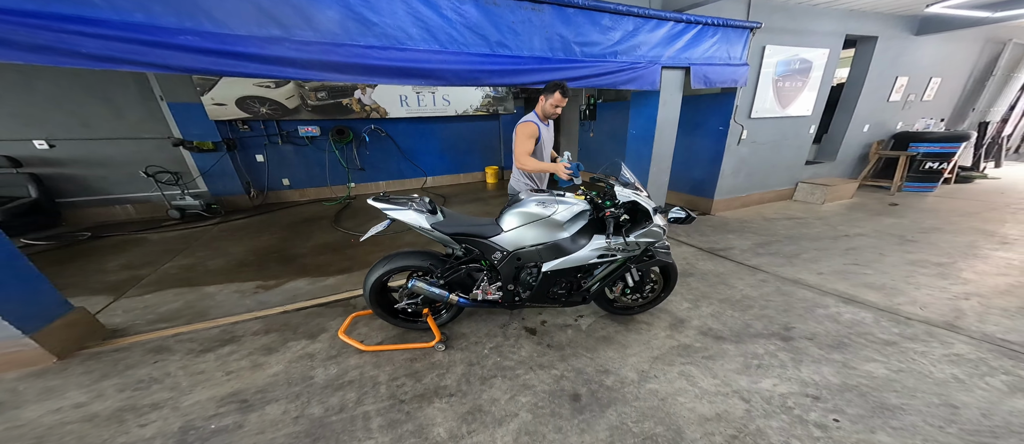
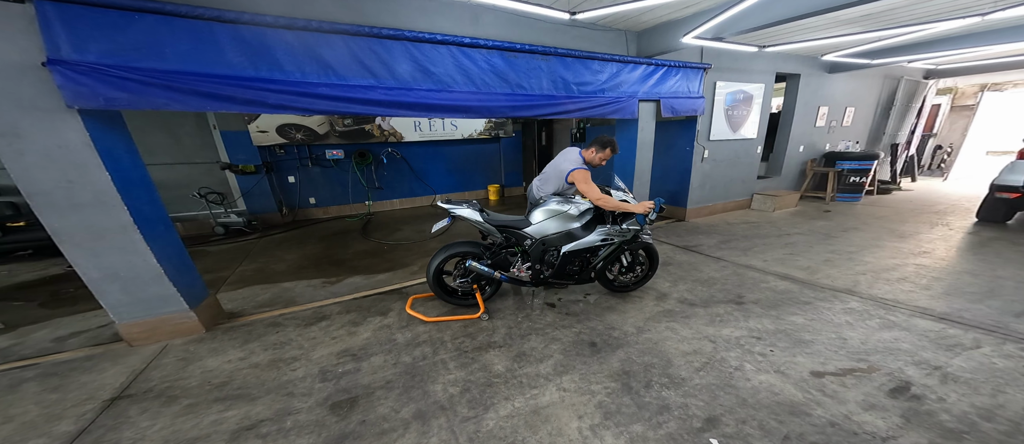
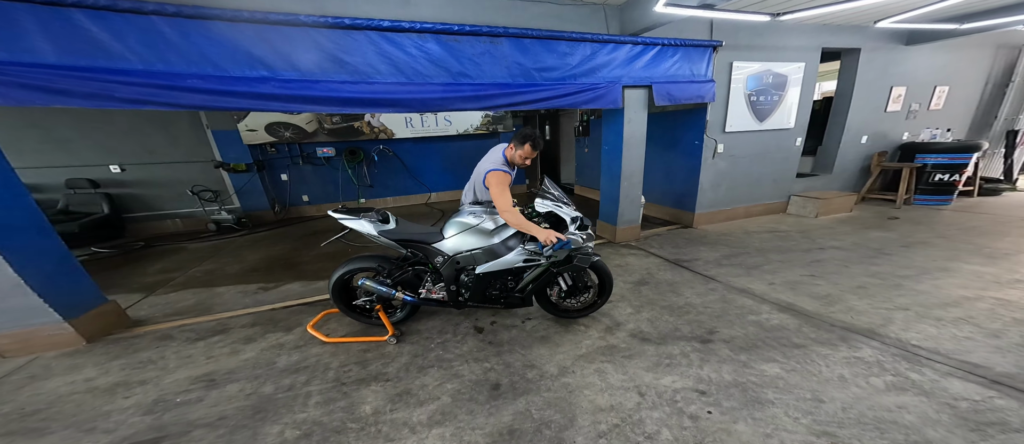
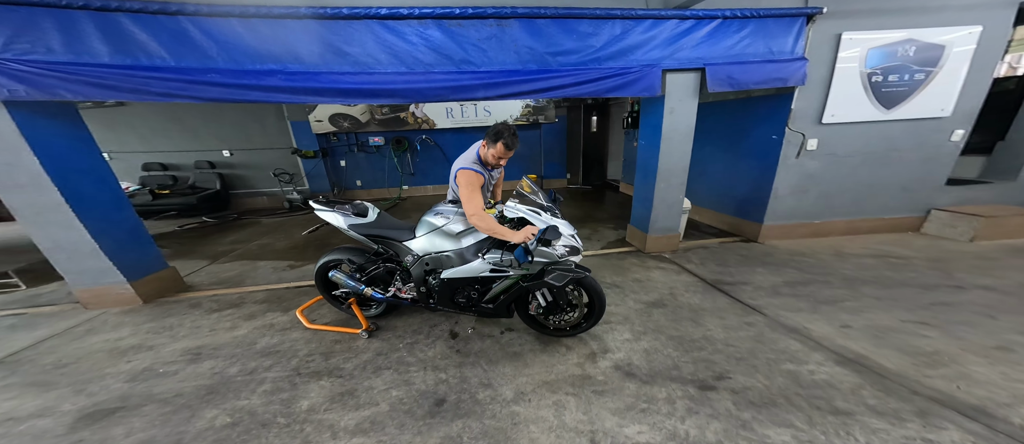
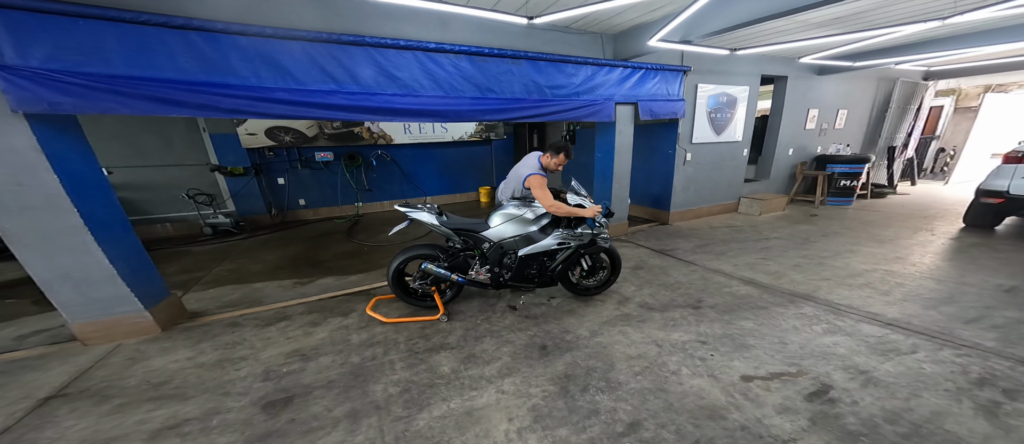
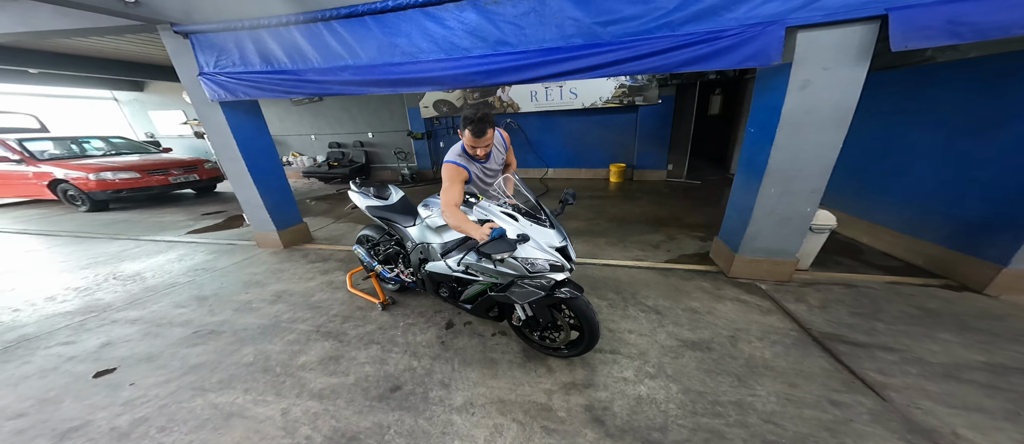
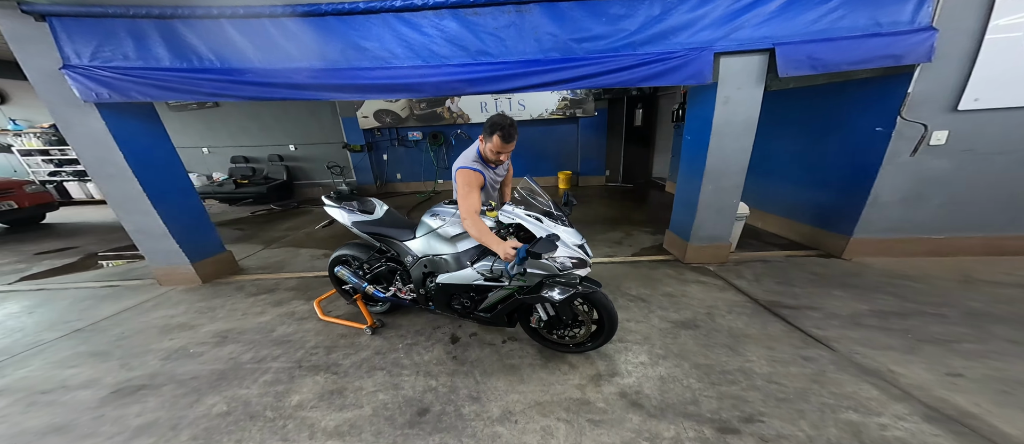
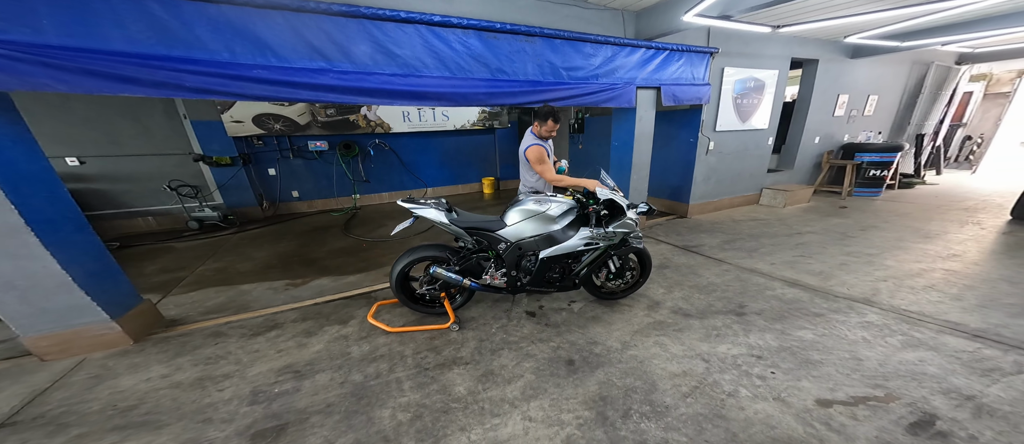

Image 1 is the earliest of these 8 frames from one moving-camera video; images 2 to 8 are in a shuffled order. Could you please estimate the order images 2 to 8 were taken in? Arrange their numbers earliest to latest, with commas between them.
8, 2, 5, 3, 4, 7, 6
